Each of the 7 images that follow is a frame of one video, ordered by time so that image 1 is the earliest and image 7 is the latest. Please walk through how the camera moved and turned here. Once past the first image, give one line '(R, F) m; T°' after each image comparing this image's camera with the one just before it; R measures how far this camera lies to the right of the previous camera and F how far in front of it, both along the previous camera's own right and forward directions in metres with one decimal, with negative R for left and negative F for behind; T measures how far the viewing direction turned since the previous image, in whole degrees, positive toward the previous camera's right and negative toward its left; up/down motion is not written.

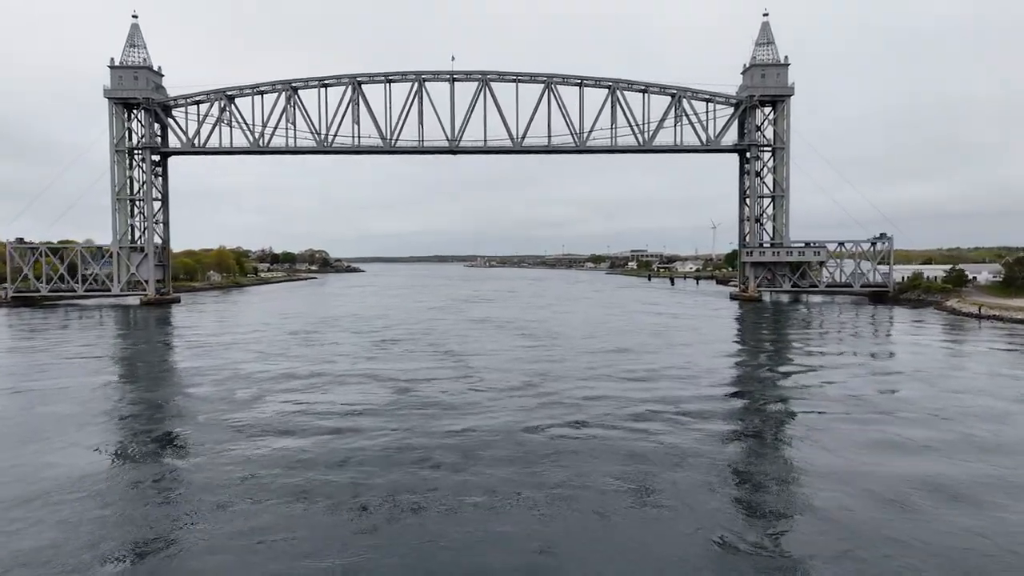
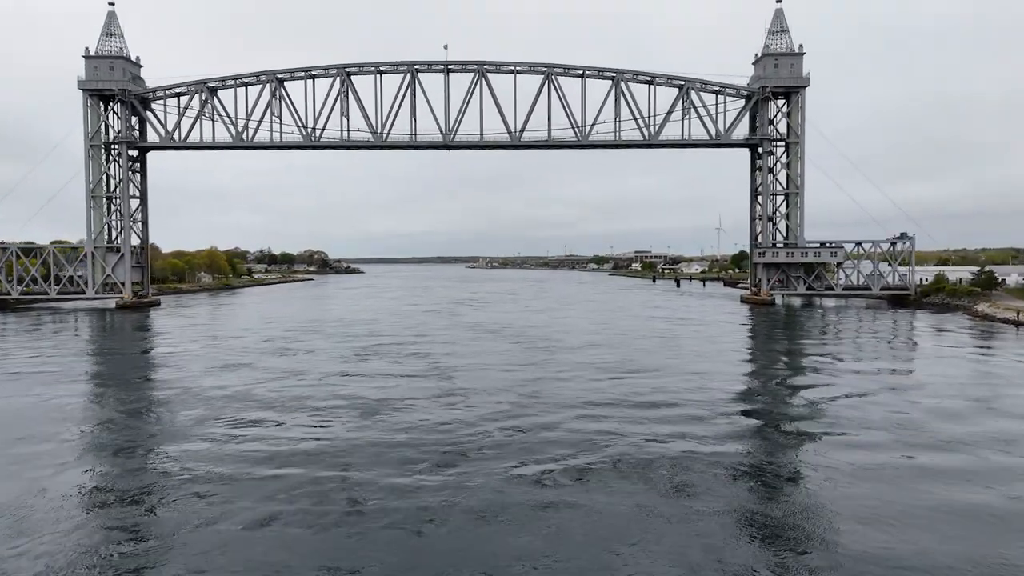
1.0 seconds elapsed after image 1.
(+0.2, +2.1) m; 0°
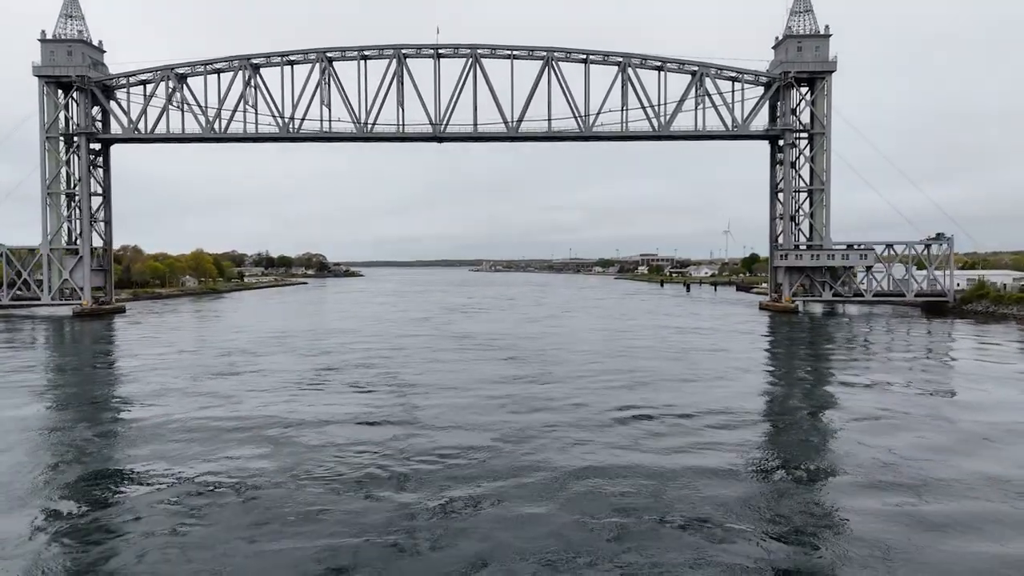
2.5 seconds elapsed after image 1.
(+0.4, +3.2) m; 0°
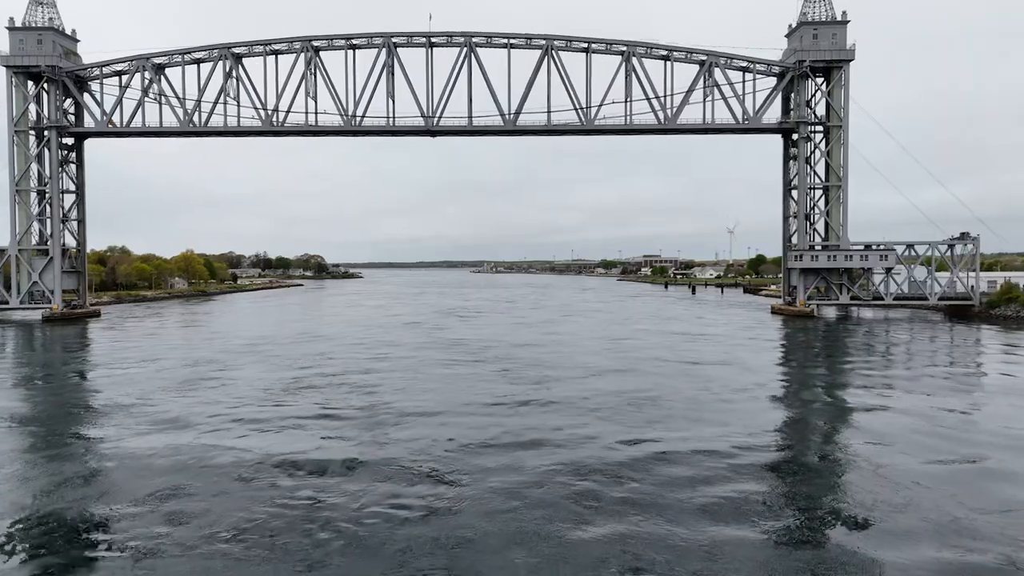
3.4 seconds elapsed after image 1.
(+0.2, +1.9) m; 0°
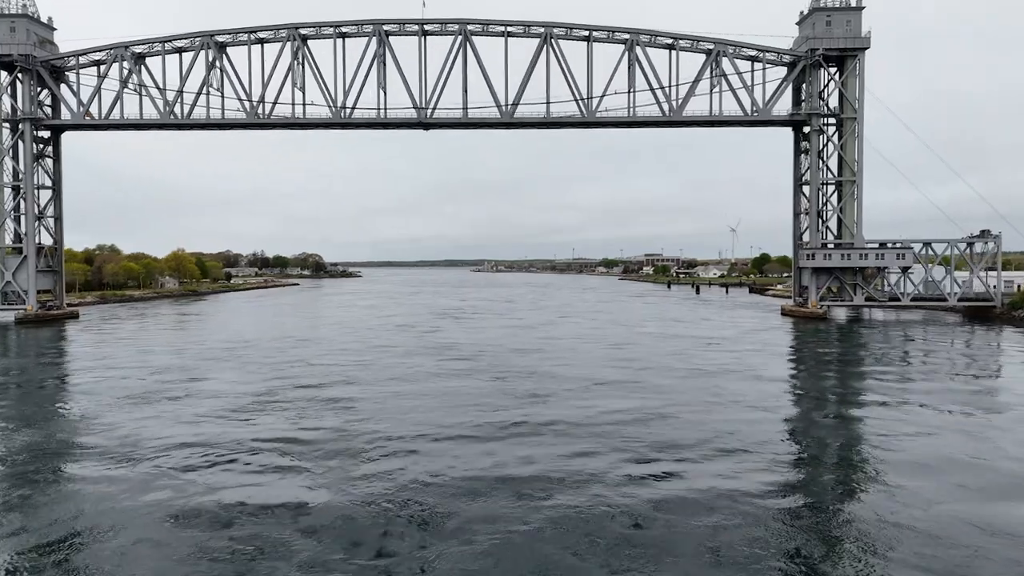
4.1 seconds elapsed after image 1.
(+0.1, +1.5) m; 0°
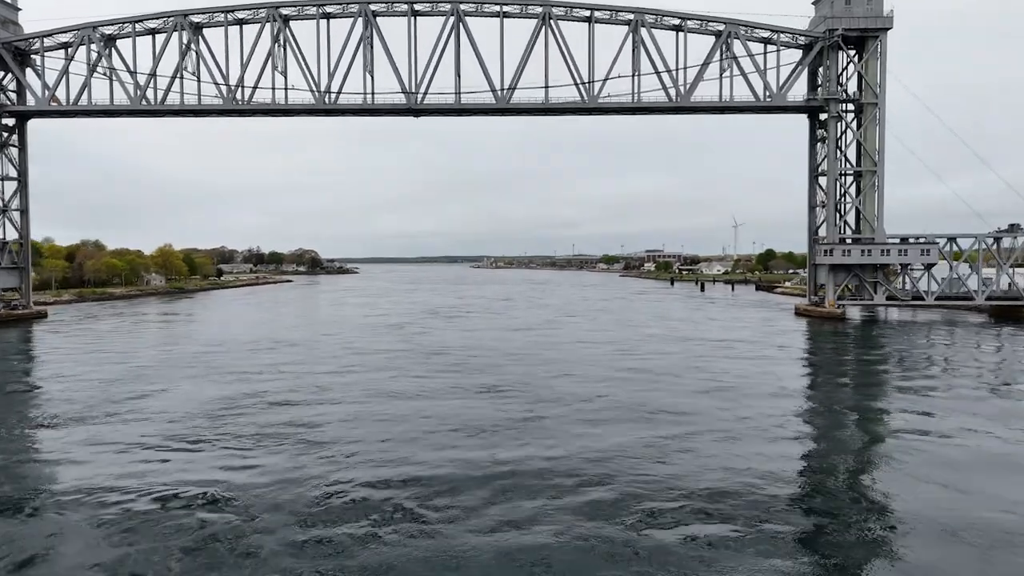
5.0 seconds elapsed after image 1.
(+0.1, +1.9) m; 0°
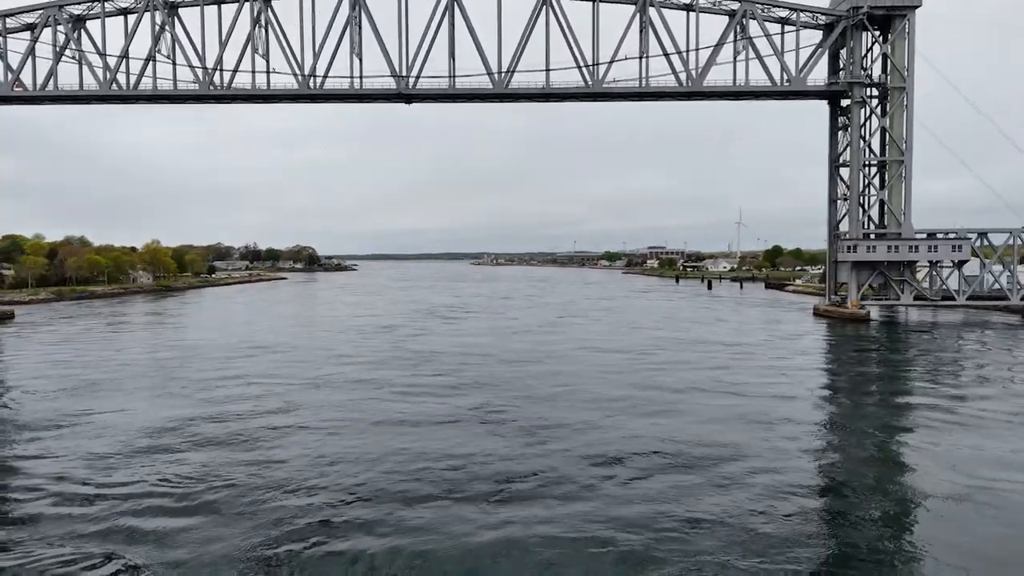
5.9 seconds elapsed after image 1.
(+0.1, +1.9) m; 0°
